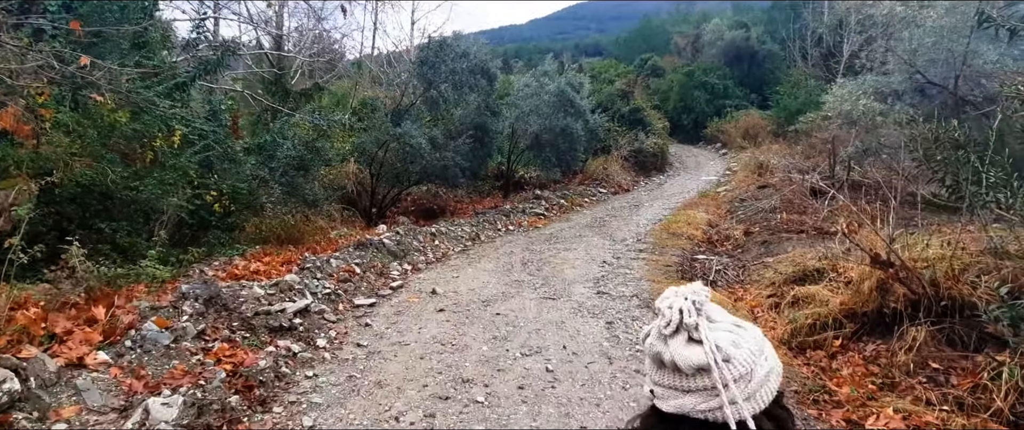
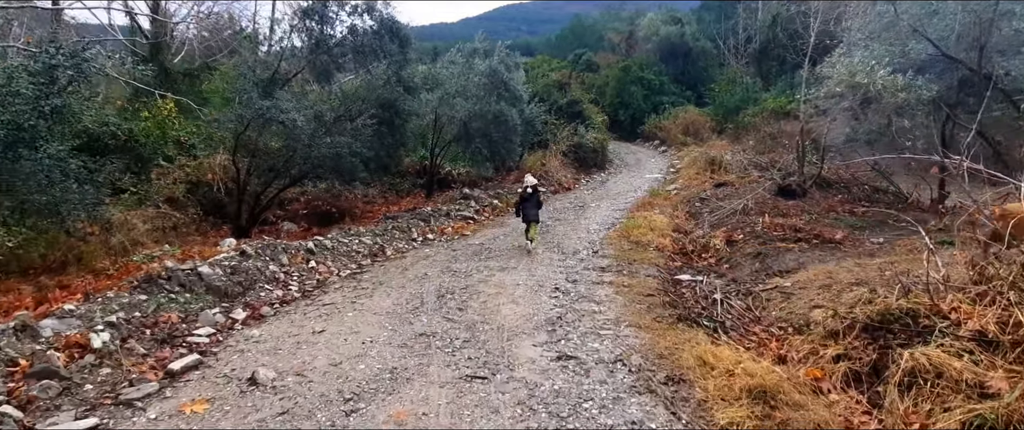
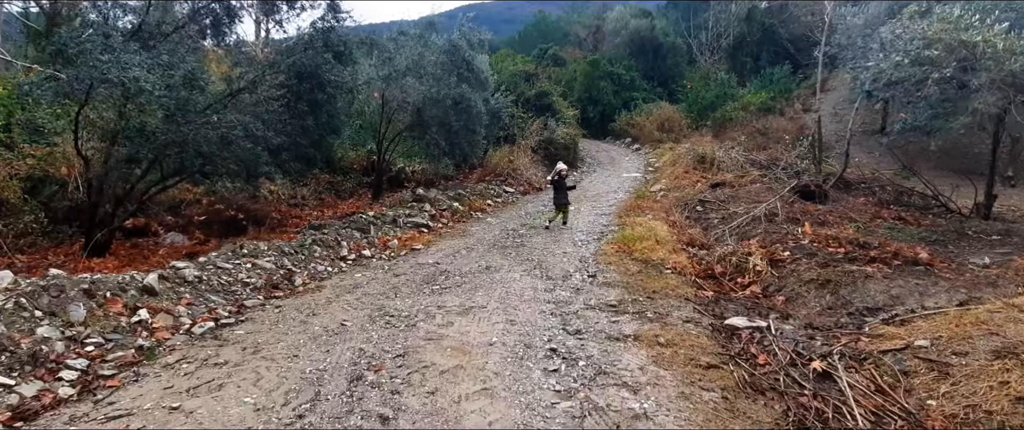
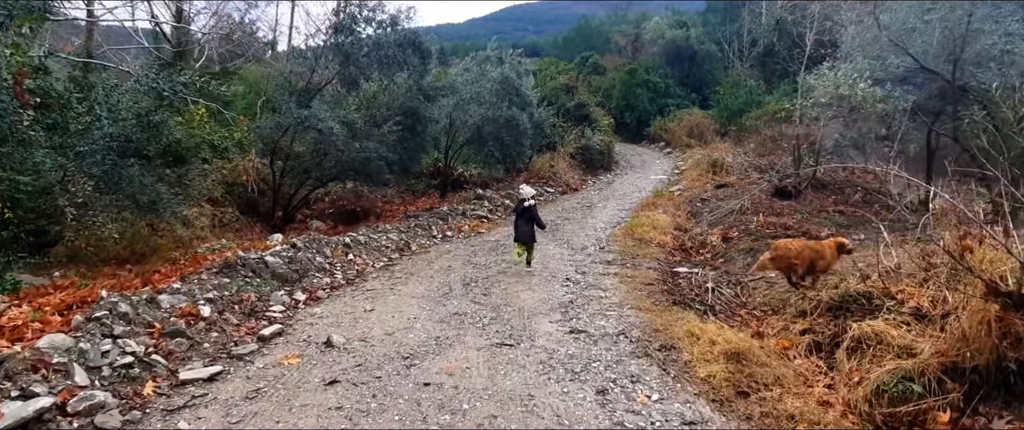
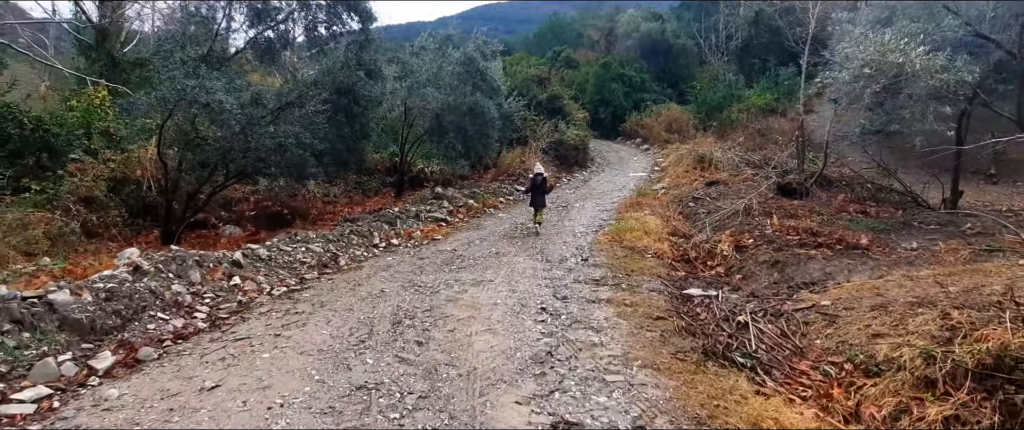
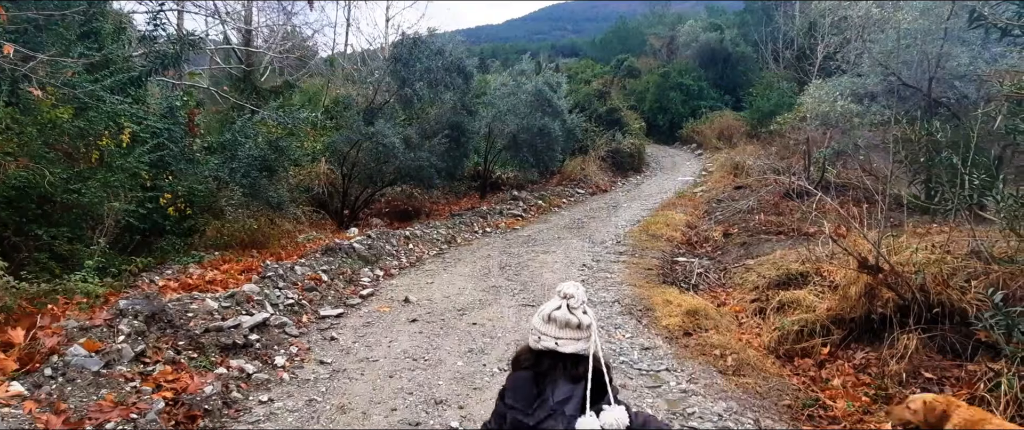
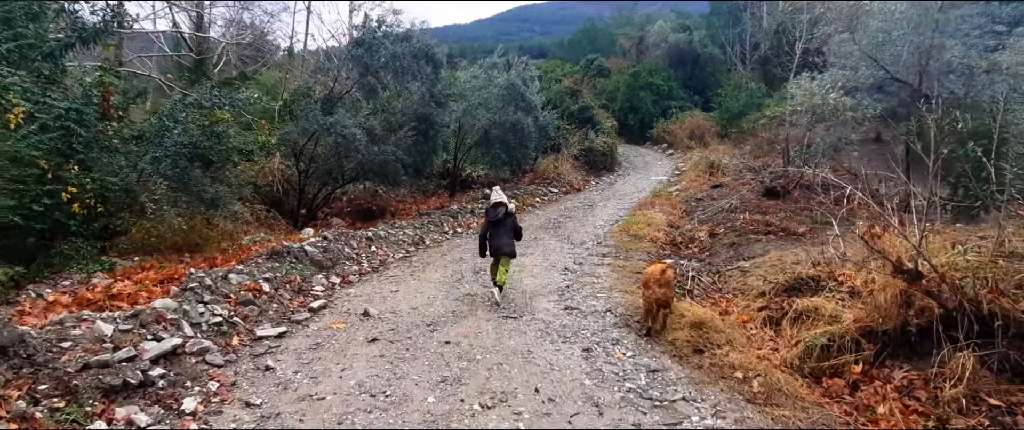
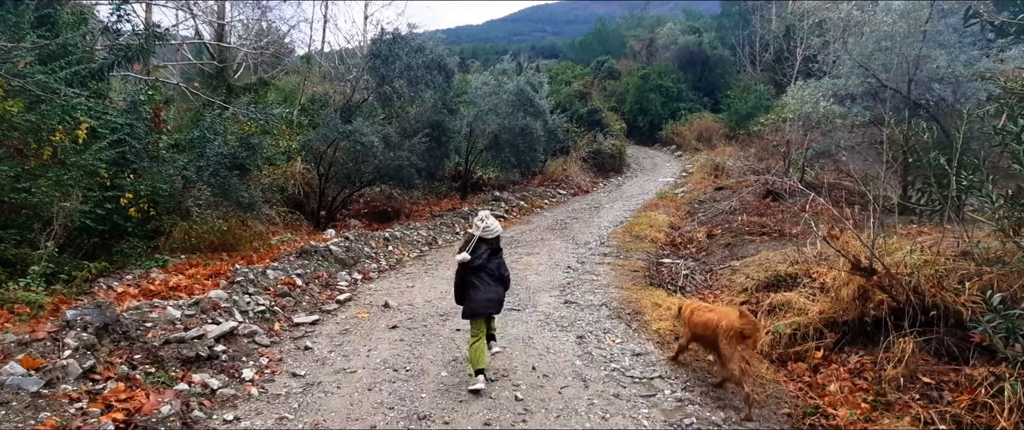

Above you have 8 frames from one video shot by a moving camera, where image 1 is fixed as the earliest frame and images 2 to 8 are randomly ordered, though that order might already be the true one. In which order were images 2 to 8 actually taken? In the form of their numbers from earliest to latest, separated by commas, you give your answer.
6, 8, 7, 4, 2, 5, 3
